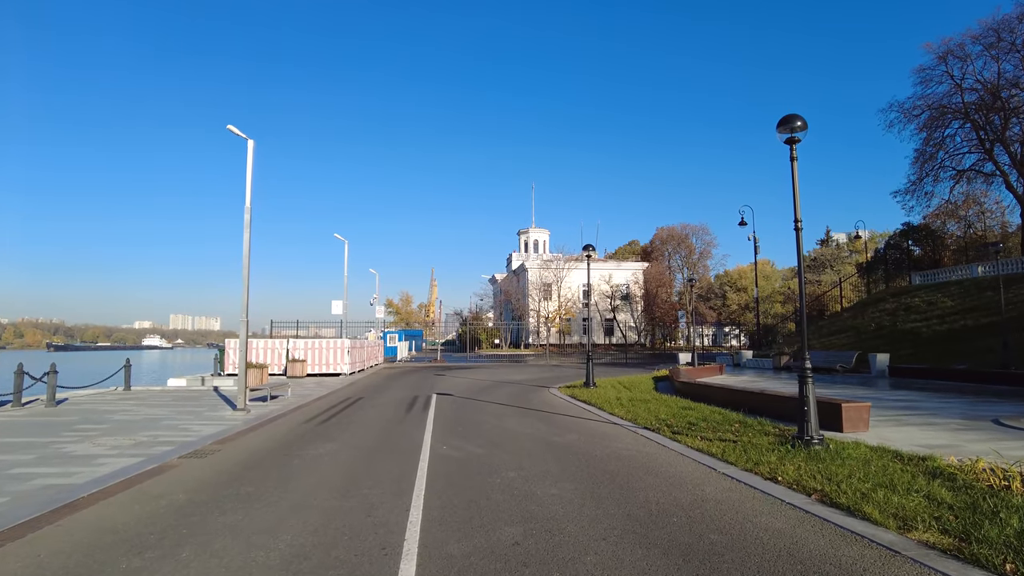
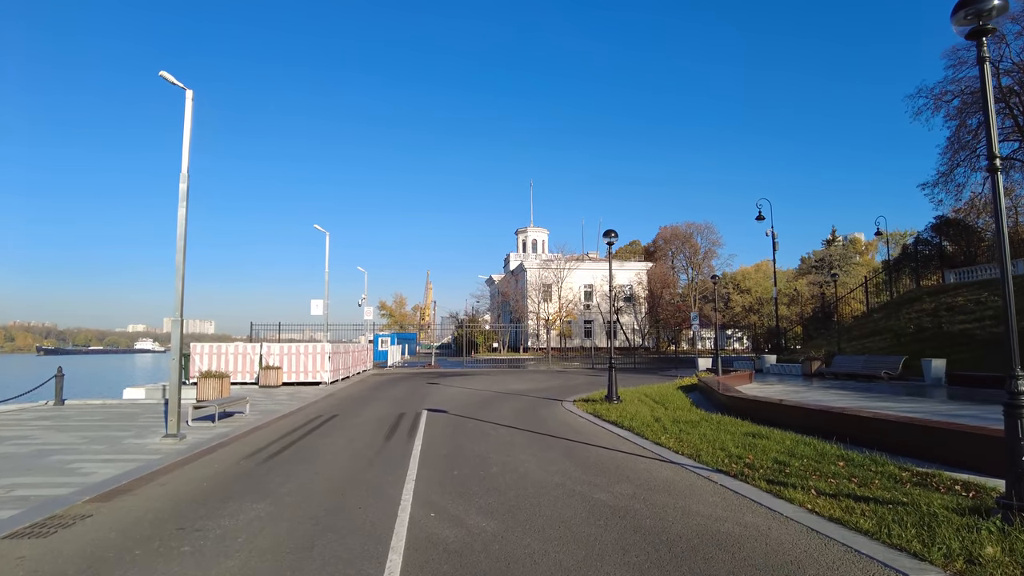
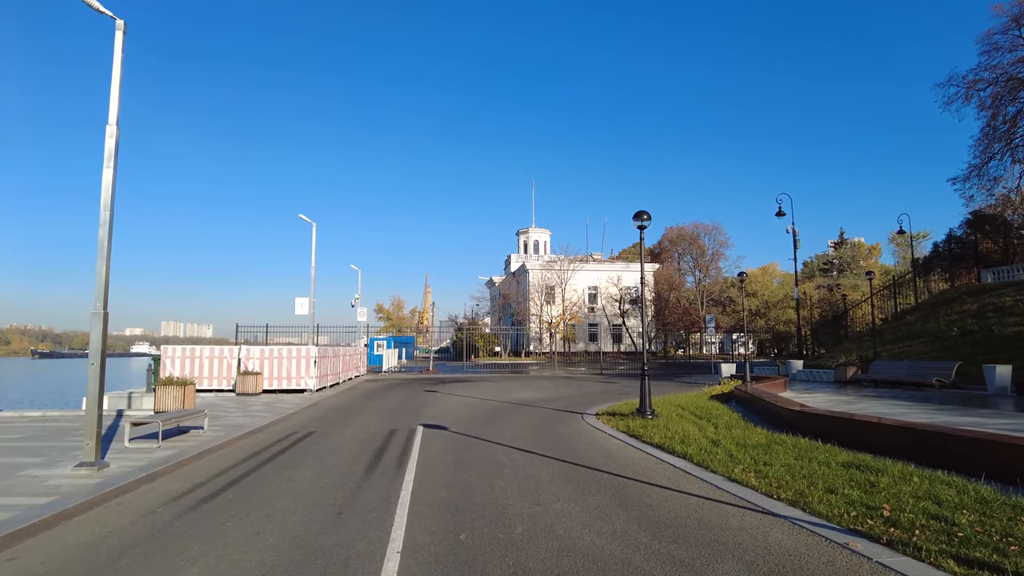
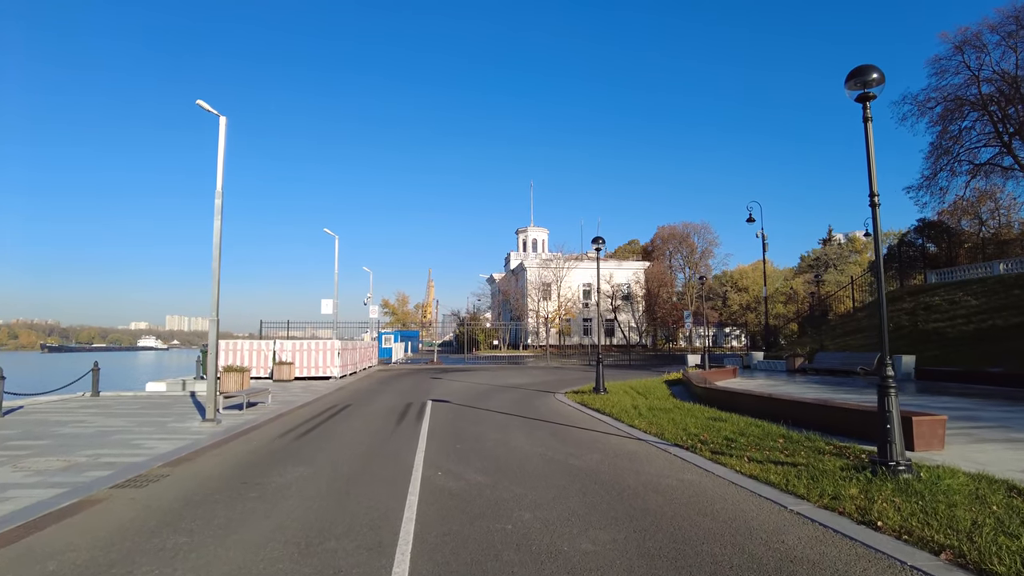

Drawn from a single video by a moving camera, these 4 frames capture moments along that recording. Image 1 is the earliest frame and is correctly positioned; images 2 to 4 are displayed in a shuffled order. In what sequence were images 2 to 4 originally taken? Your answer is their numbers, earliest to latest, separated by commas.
4, 2, 3
